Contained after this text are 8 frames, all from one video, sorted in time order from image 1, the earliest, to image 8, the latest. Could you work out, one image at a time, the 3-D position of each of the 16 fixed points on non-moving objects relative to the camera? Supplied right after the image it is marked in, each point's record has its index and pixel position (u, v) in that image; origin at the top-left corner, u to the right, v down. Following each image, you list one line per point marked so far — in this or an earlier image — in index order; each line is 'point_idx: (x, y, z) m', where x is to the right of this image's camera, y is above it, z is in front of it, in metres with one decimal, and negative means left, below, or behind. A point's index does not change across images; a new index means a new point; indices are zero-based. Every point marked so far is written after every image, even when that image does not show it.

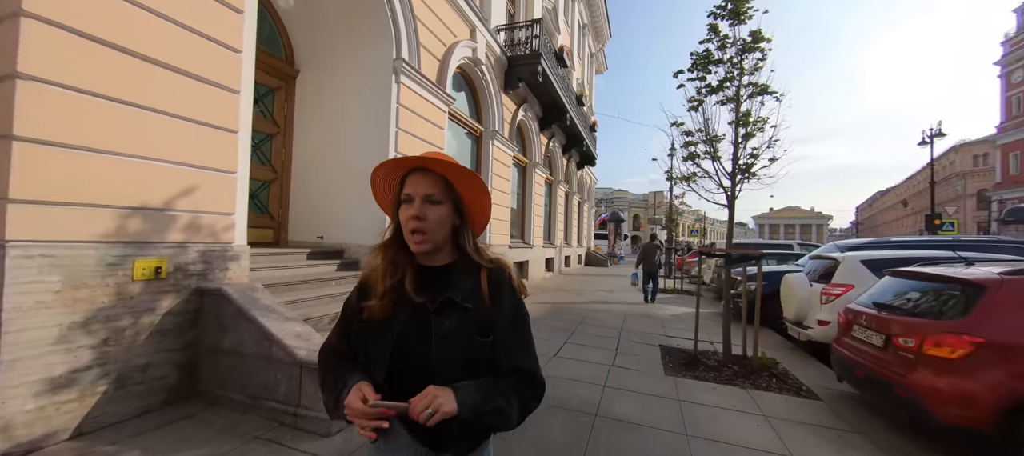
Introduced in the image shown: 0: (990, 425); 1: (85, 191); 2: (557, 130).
0: (+3.4, -1.4, +2.7) m
1: (-2.9, +0.3, +2.6) m
2: (+1.7, +3.7, +14.2) m
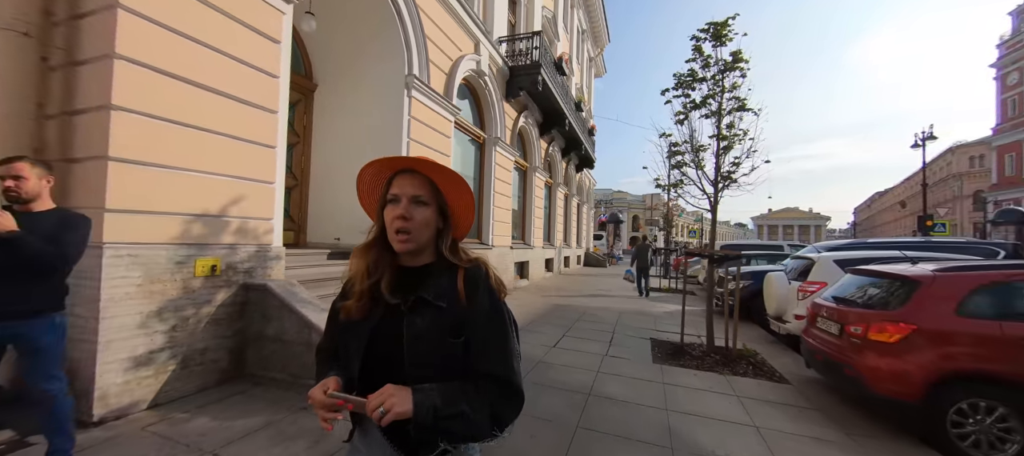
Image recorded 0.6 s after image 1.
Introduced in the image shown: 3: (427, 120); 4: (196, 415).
0: (+3.4, -1.4, +3.2) m
1: (-2.9, +0.2, +3.1) m
2: (+1.7, +3.7, +14.7) m
3: (-1.5, +2.0, +6.7) m
4: (-2.5, -1.5, +2.9) m
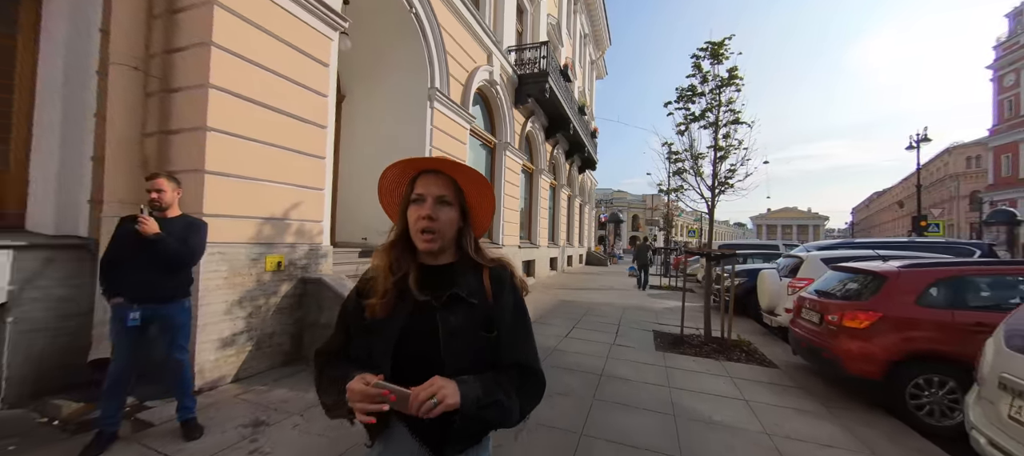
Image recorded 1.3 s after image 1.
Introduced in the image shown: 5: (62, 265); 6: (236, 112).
0: (+3.7, -1.5, +3.7) m
1: (-2.6, +0.2, +3.6) m
2: (+2.0, +3.7, +15.3) m
3: (-1.3, +1.9, +7.2) m
4: (-2.2, -1.5, +3.5) m
5: (-3.8, -0.3, +3.1) m
6: (-2.7, +1.1, +3.6) m
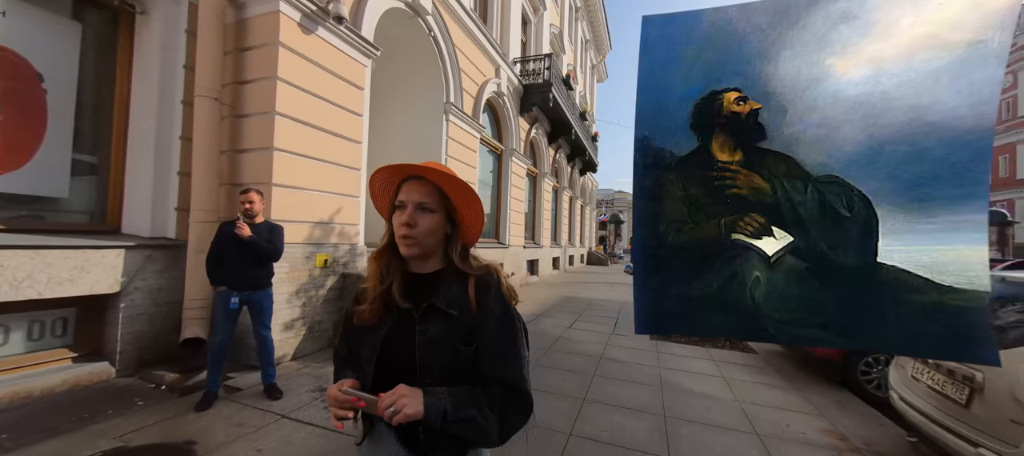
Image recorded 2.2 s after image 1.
0: (+3.9, -1.5, +4.4) m
1: (-2.5, +0.2, +4.3) m
2: (+2.2, +3.6, +15.9) m
3: (-1.1, +1.9, +7.9) m
4: (-2.1, -1.5, +4.2) m
5: (-3.6, -0.3, +3.8) m
6: (-2.5, +1.1, +4.3) m
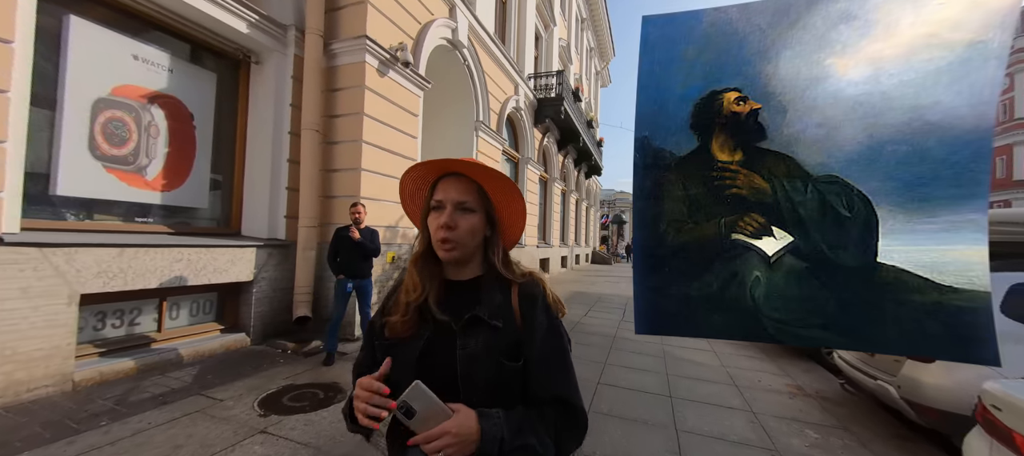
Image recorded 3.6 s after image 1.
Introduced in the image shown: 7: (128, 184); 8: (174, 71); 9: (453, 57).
0: (+4.3, -1.6, +5.5) m
1: (-2.0, +0.1, +5.4) m
2: (+2.6, +3.6, +17.0) m
3: (-0.6, +1.9, +9.0) m
4: (-1.6, -1.6, +5.3) m
5: (-3.1, -0.4, +4.9) m
6: (-2.0, +1.0, +5.4) m
7: (-4.3, +0.5, +4.1) m
8: (-4.1, +1.9, +4.5) m
9: (-1.2, +3.5, +7.7) m
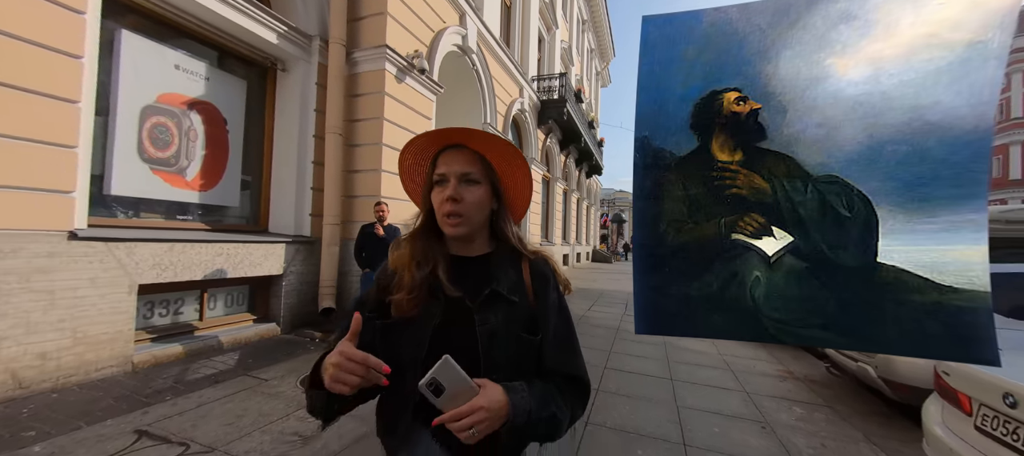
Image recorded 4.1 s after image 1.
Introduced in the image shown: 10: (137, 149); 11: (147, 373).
0: (+4.5, -1.5, +5.8) m
1: (-1.8, +0.2, +5.8) m
2: (+2.8, +3.6, +17.4) m
3: (-0.5, +1.9, +9.4) m
4: (-1.4, -1.5, +5.6) m
5: (-3.0, -0.3, +5.3) m
6: (-1.9, +1.1, +5.7) m
7: (-4.1, +0.5, +4.5) m
8: (-3.9, +1.9, +4.9) m
9: (-1.1, +3.6, +8.0) m
10: (-4.2, +0.9, +4.2) m
11: (-3.5, -1.4, +3.5) m
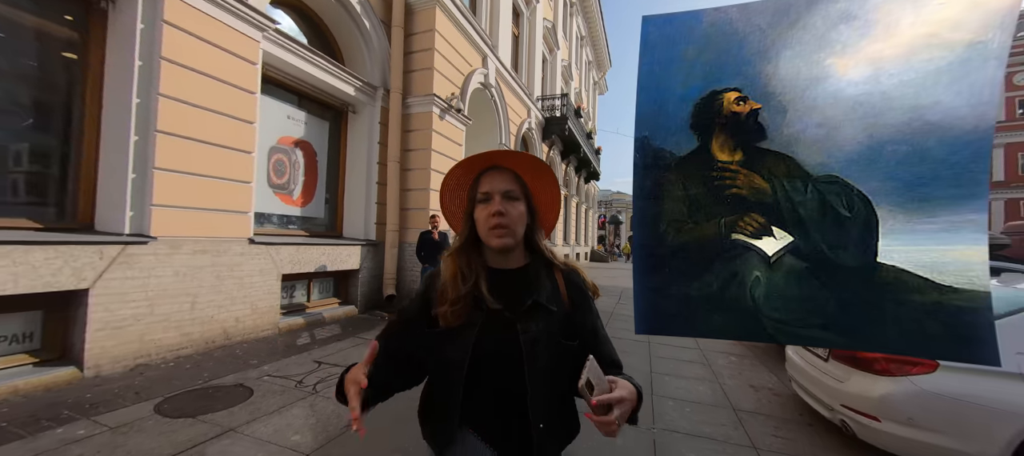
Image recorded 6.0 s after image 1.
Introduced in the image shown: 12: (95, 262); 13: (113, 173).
0: (+4.9, -1.6, +7.5) m
1: (-1.5, +0.1, +7.4) m
2: (+3.1, +3.5, +19.0) m
3: (-0.1, +1.8, +11.0) m
4: (-1.1, -1.6, +7.3) m
5: (-2.6, -0.4, +6.9) m
6: (-1.5, +1.0, +7.4) m
7: (-3.7, +0.4, +6.1) m
8: (-3.6, +1.8, +6.5) m
9: (-0.7, +3.5, +9.7) m
10: (-3.9, +0.8, +5.8) m
11: (-3.1, -1.5, +5.2) m
12: (-3.9, -0.3, +3.5) m
13: (-4.2, +0.6, +3.9) m
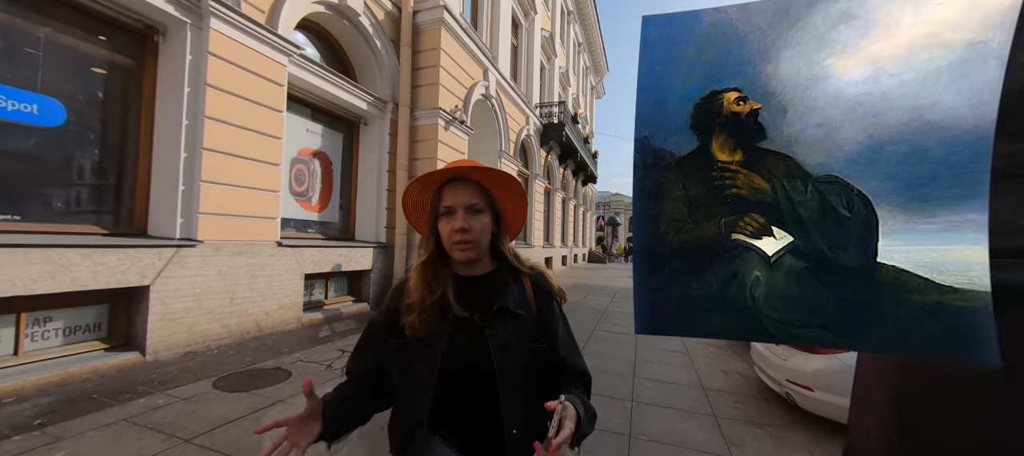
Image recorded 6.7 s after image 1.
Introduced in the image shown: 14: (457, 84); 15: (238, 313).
0: (+4.8, -1.7, +8.1) m
1: (-1.5, 0.0, +8.0) m
2: (+3.1, +3.5, +19.6) m
3: (-0.1, +1.7, +11.6) m
4: (-1.1, -1.7, +7.9) m
5: (-2.6, -0.5, +7.5) m
6: (-1.5, +0.9, +7.9) m
7: (-3.8, +0.3, +6.7) m
8: (-3.6, +1.8, +7.1) m
9: (-0.7, +3.4, +10.3) m
10: (-3.9, +0.7, +6.4) m
11: (-3.1, -1.6, +5.8) m
12: (-3.9, -0.4, +4.1) m
13: (-4.2, +0.5, +4.5) m
14: (-1.3, +3.4, +8.7) m
15: (-3.6, -1.1, +4.9) m
